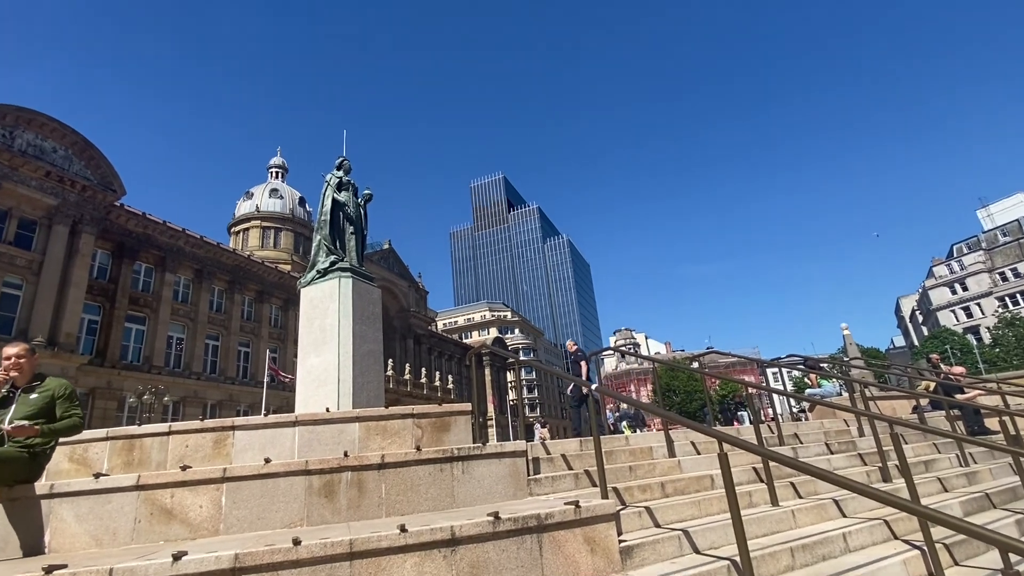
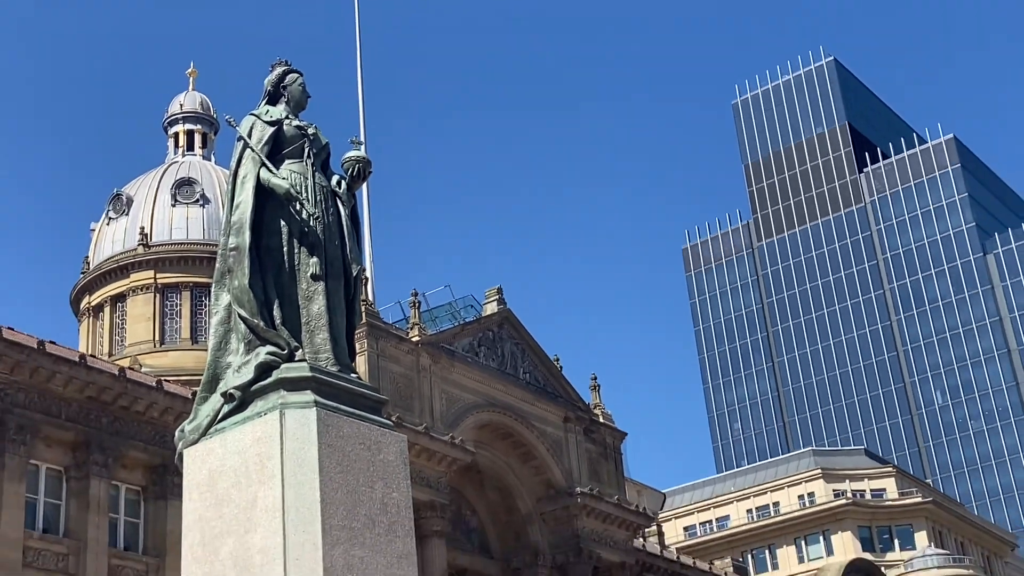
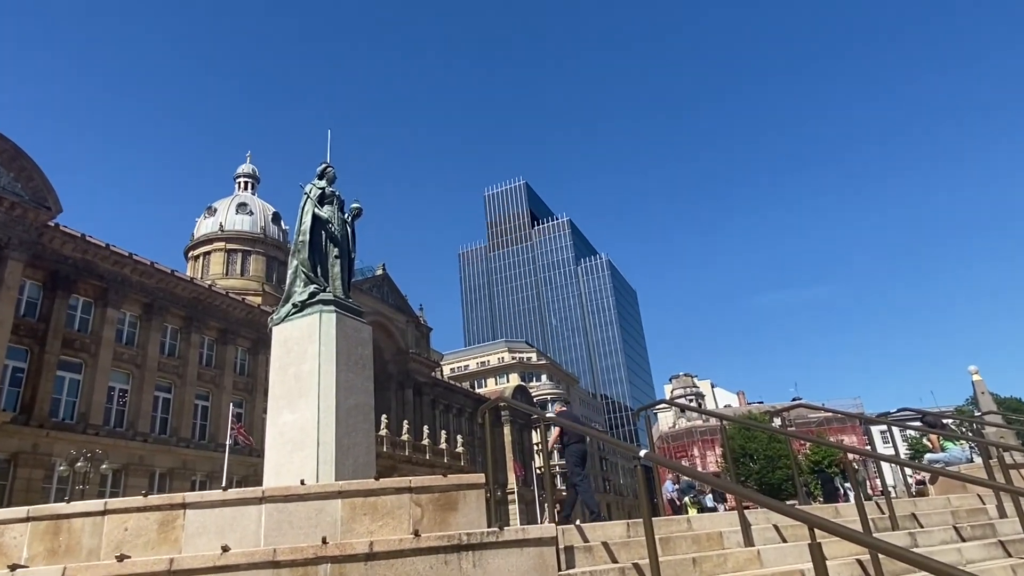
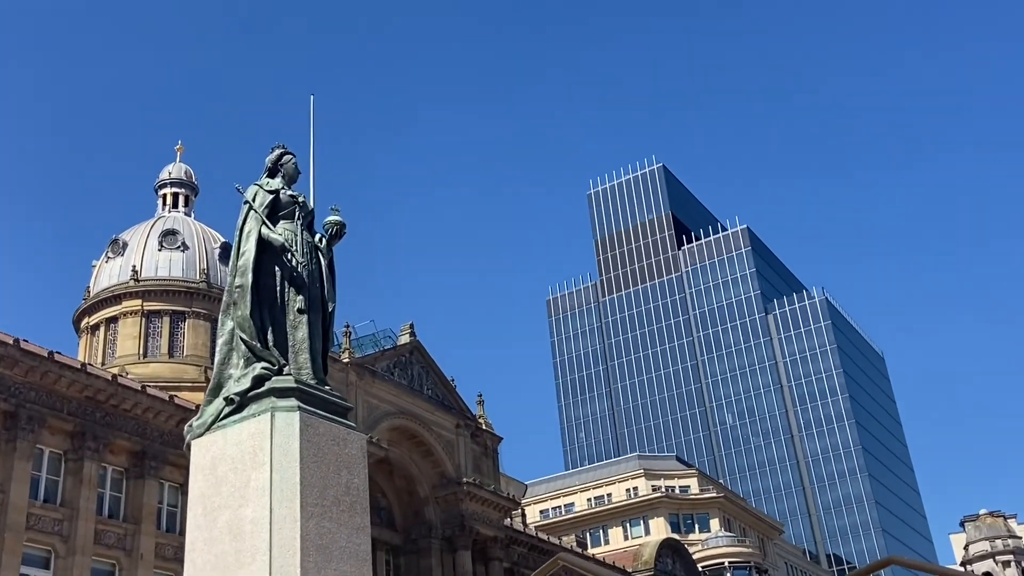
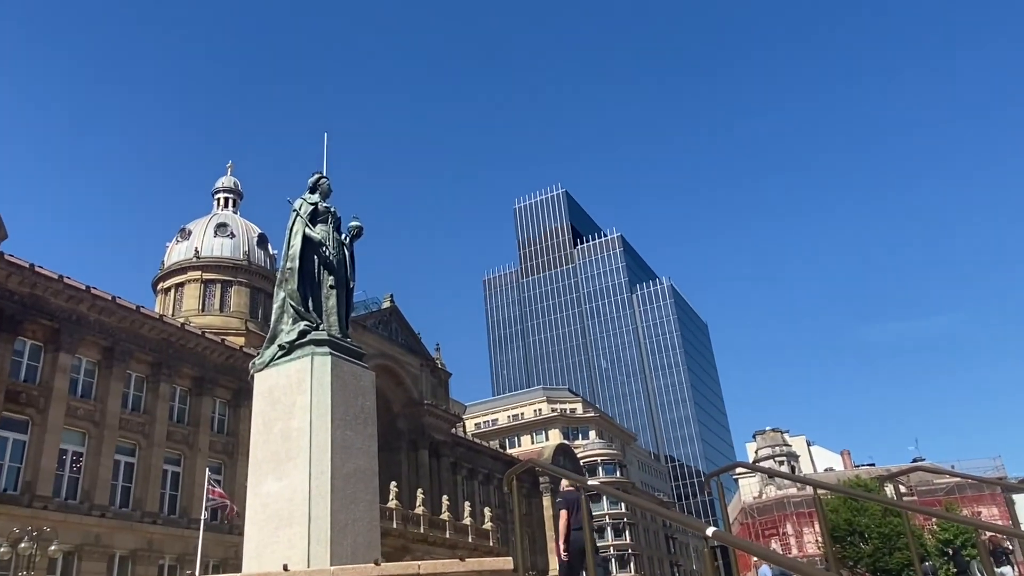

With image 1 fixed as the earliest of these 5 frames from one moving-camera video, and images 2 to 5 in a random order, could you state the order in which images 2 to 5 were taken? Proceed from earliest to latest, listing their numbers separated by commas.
3, 5, 4, 2
